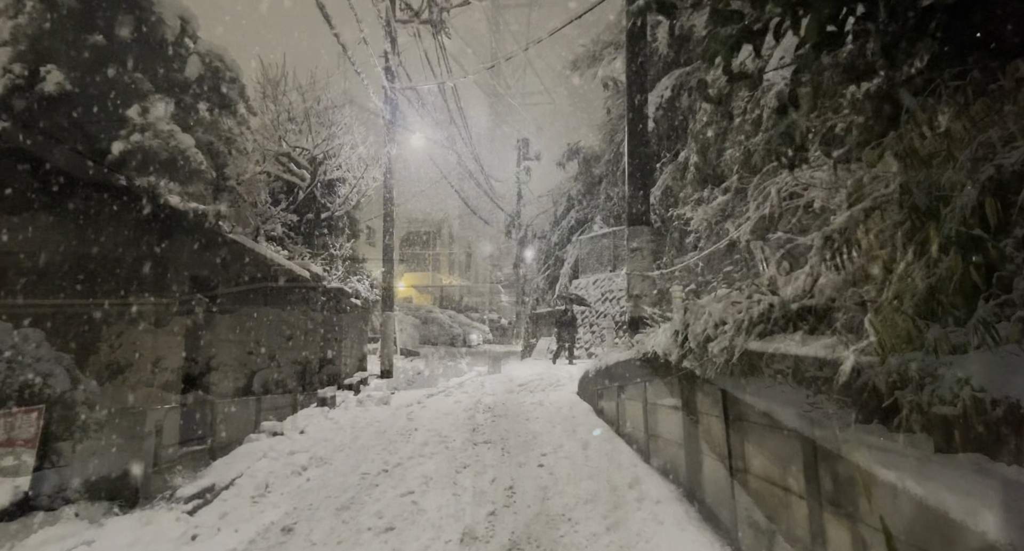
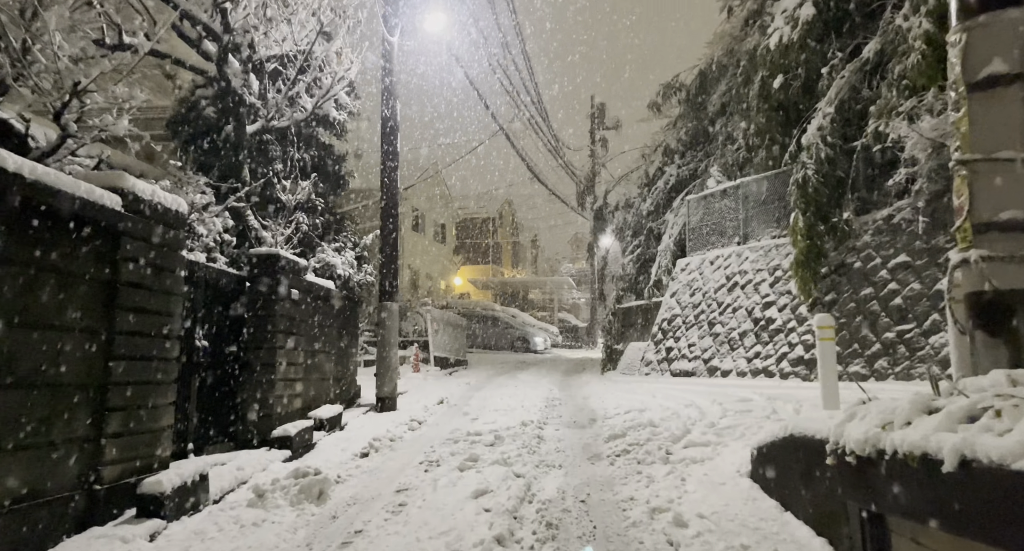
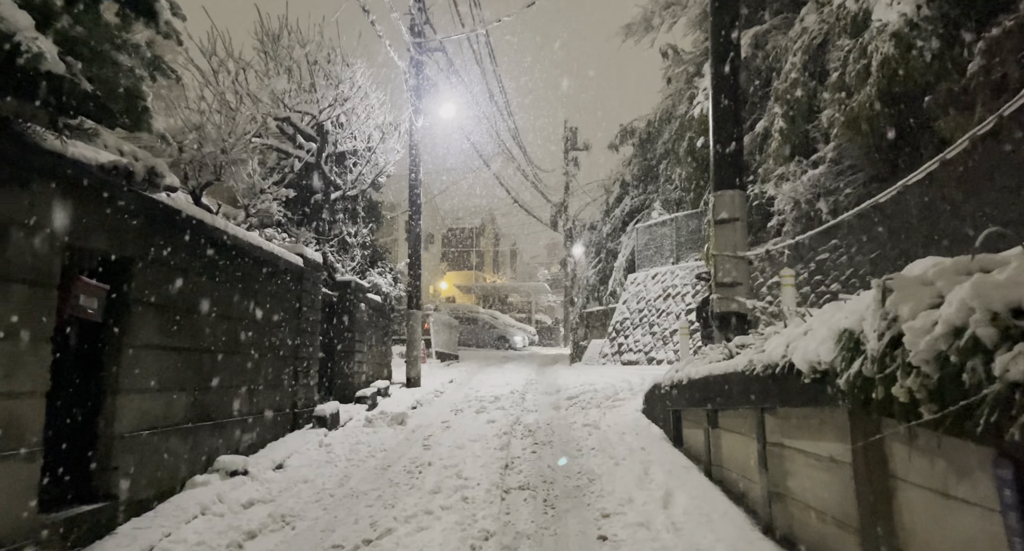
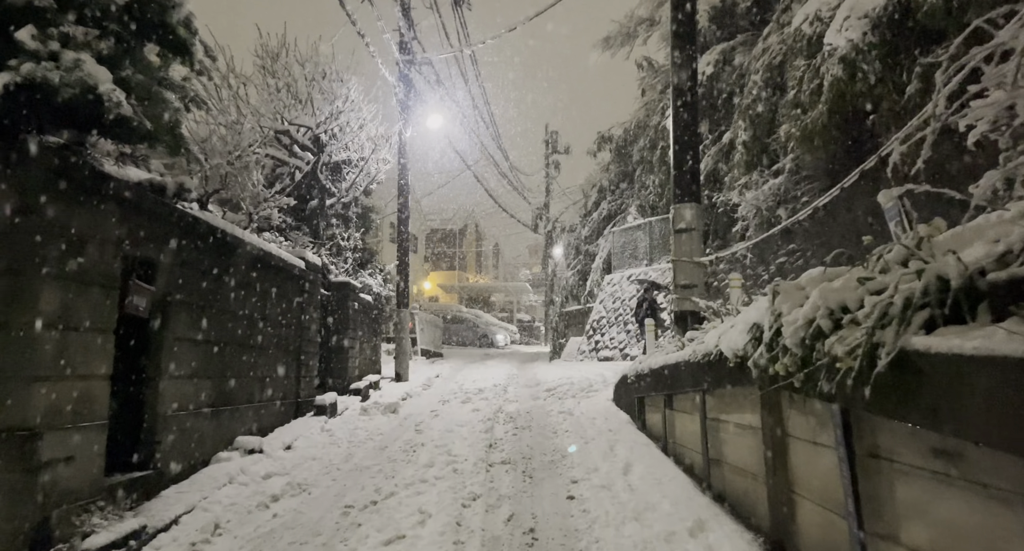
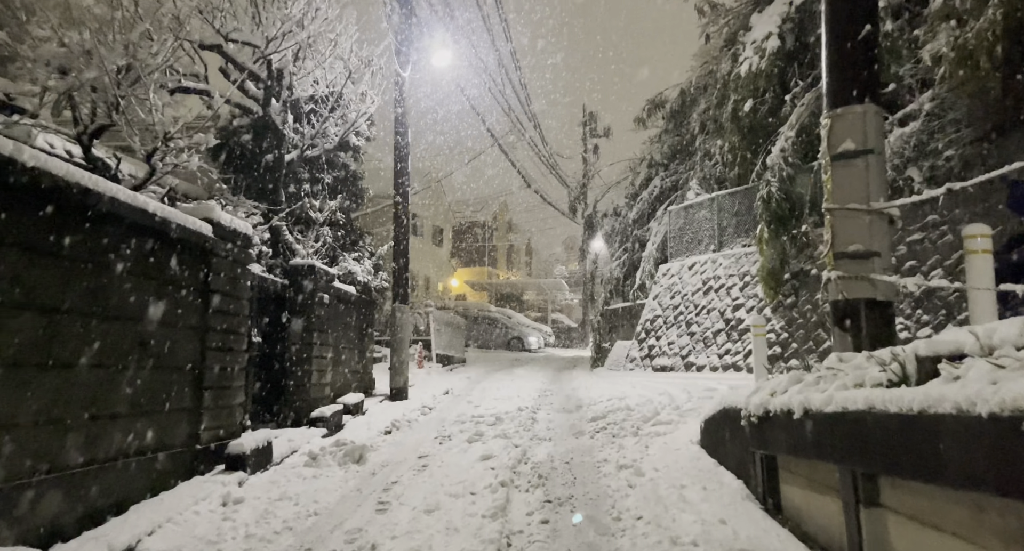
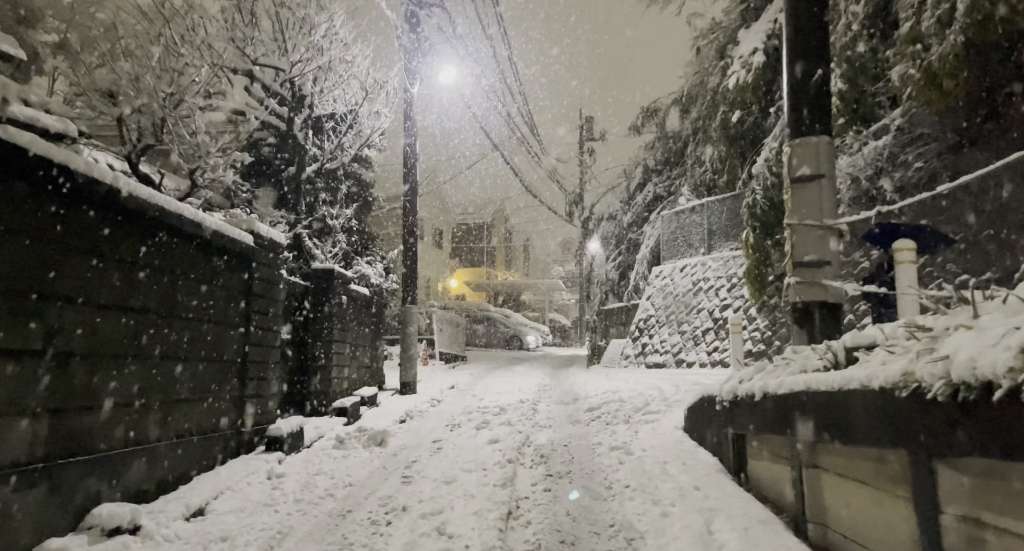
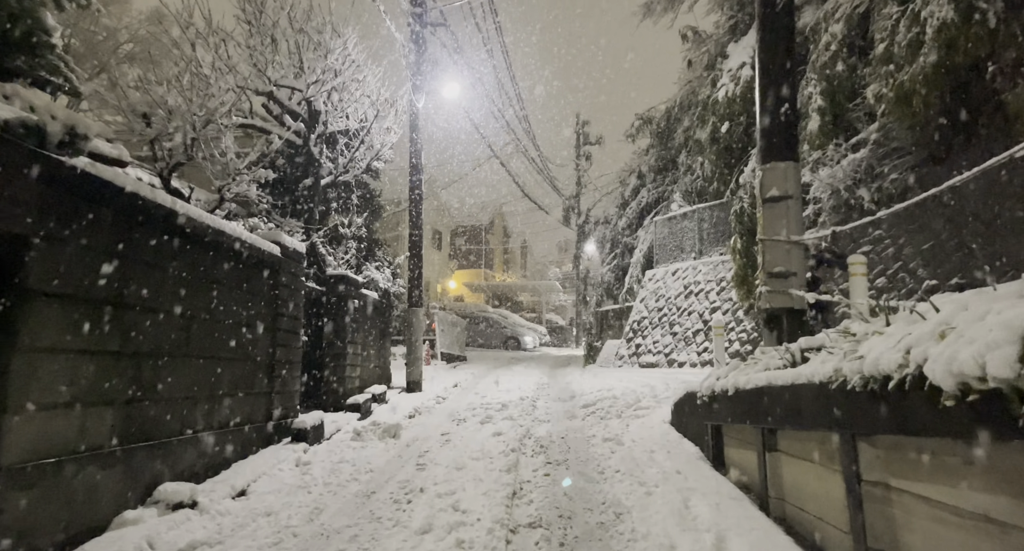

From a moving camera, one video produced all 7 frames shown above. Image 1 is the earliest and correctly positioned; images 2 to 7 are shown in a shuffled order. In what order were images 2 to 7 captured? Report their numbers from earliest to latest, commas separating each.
4, 3, 7, 6, 5, 2
